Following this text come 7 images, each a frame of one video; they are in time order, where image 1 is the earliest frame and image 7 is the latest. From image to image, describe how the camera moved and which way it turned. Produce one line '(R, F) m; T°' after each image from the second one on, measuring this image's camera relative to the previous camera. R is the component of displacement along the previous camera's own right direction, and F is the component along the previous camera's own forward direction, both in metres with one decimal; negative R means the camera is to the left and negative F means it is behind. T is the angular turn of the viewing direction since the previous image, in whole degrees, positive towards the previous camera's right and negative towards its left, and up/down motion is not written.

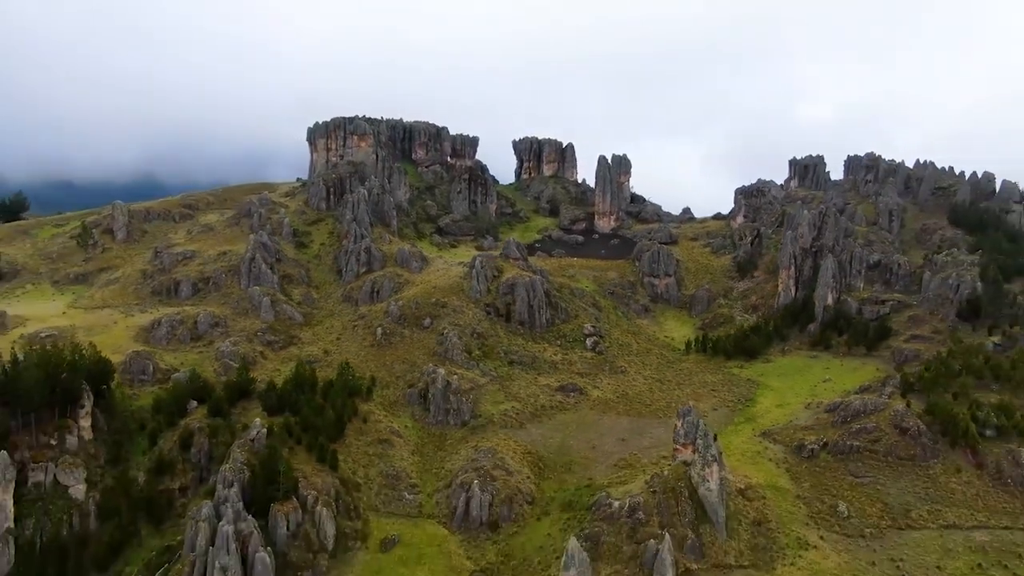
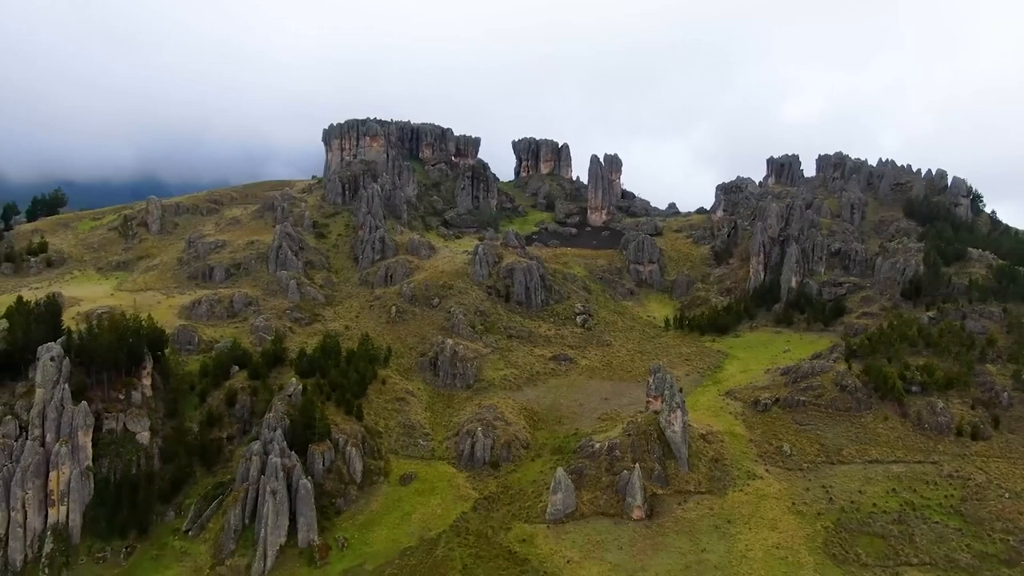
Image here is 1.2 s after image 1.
(+0.2, -10.7) m; 0°
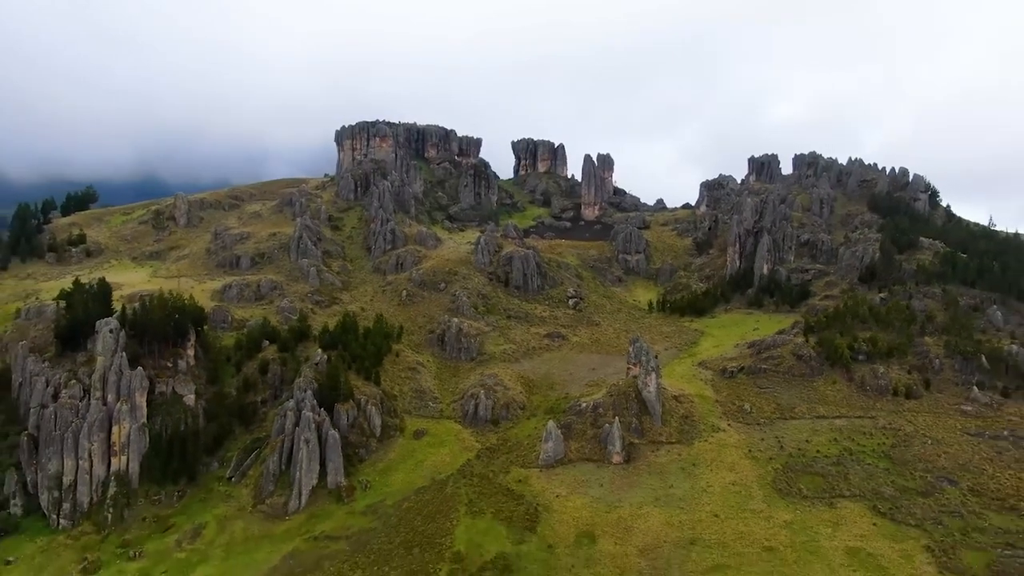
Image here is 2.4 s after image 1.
(+0.3, -10.4) m; 0°
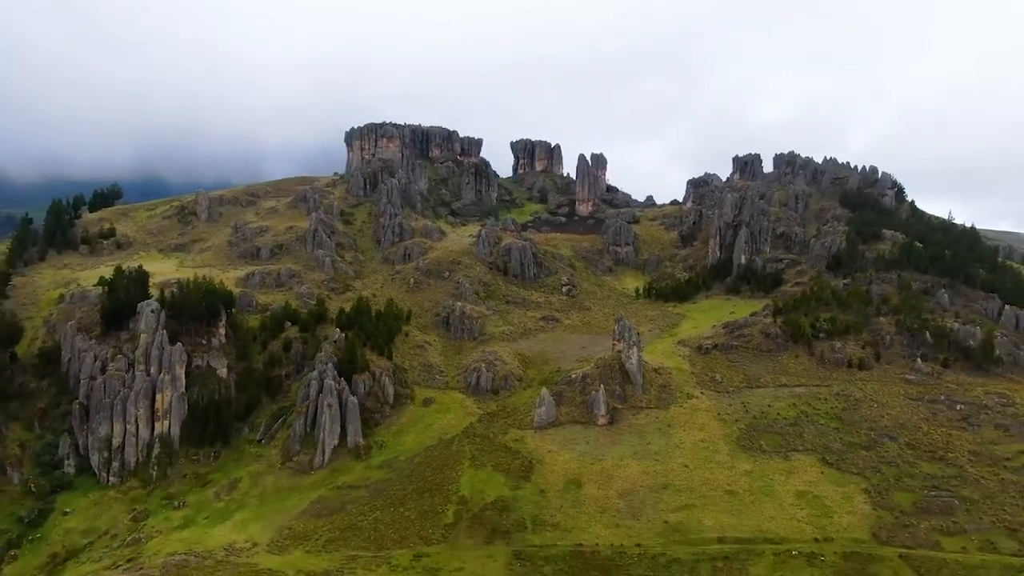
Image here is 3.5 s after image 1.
(+0.3, -9.6) m; 0°
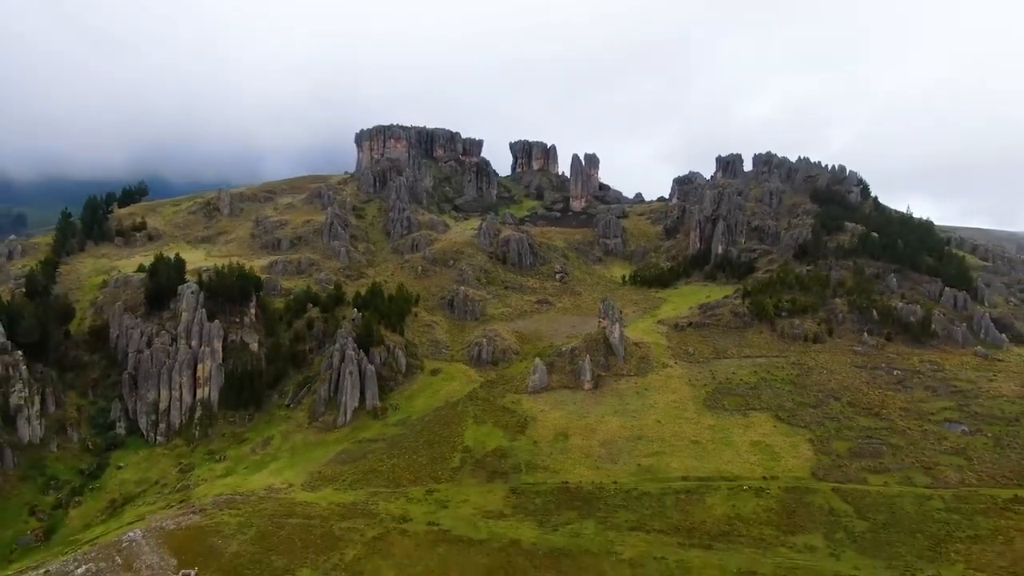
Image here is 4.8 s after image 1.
(+0.3, -11.8) m; 0°
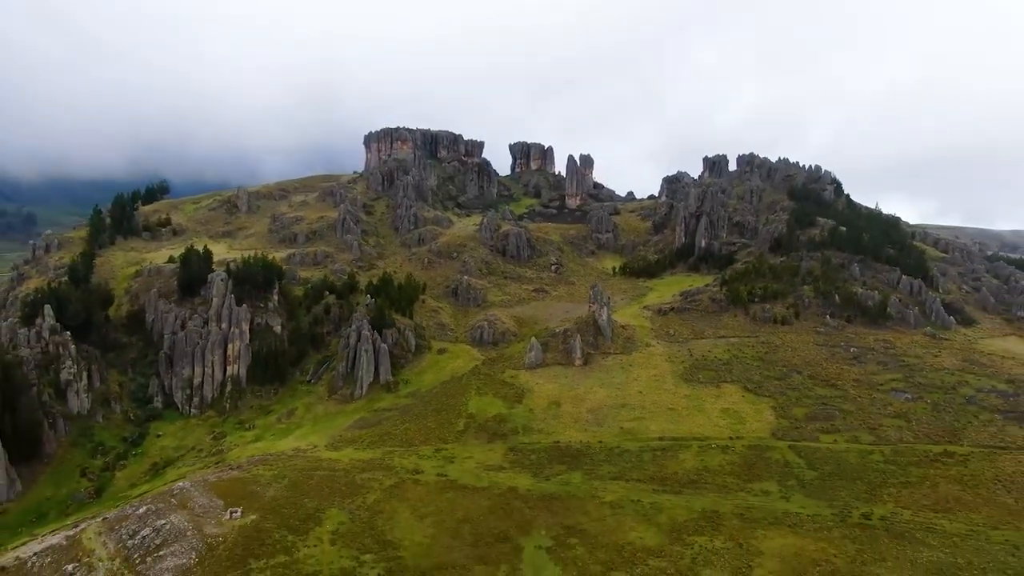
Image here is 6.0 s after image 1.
(+0.3, -10.7) m; 0°
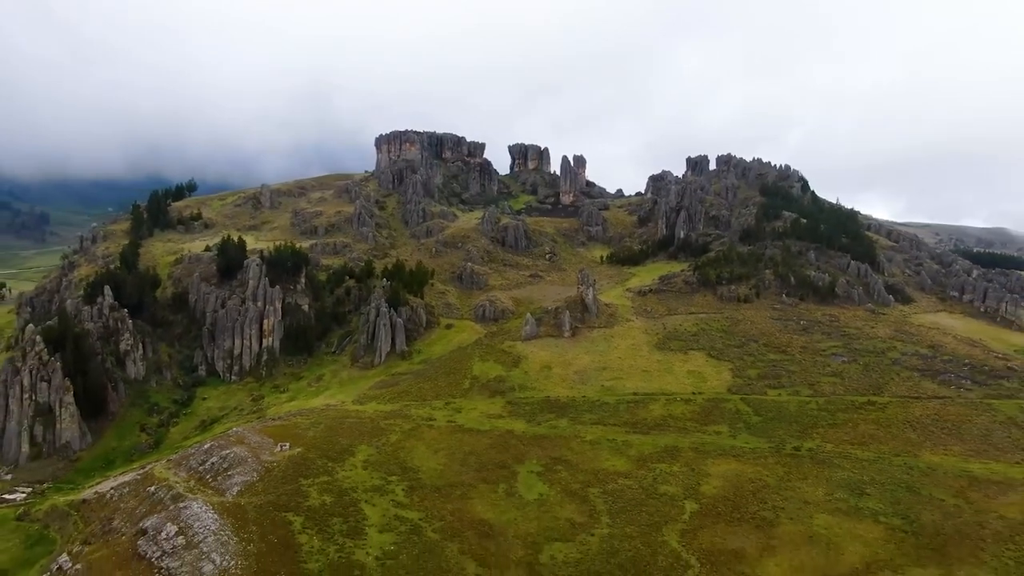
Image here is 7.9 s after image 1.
(+0.4, -16.2) m; 0°
